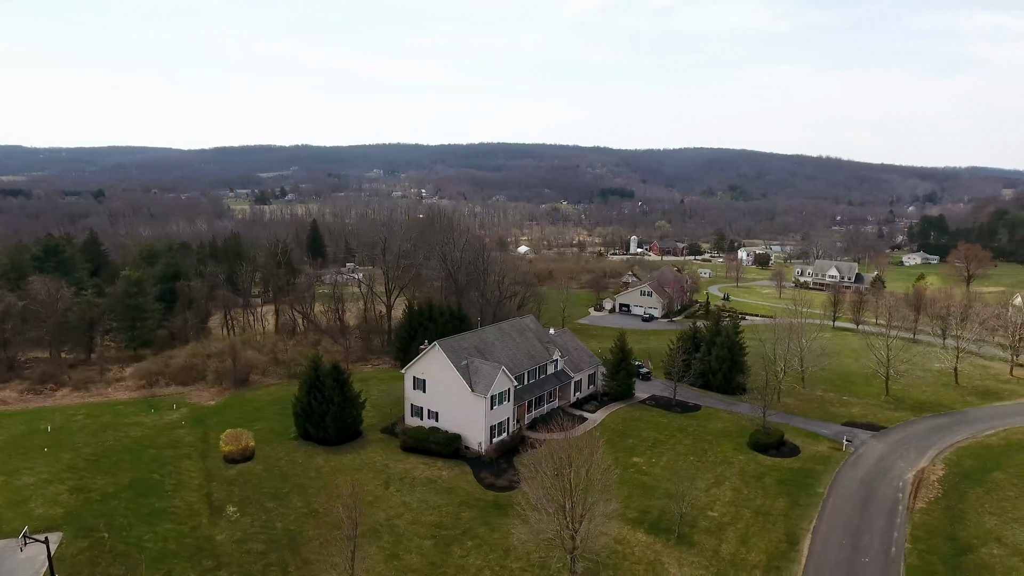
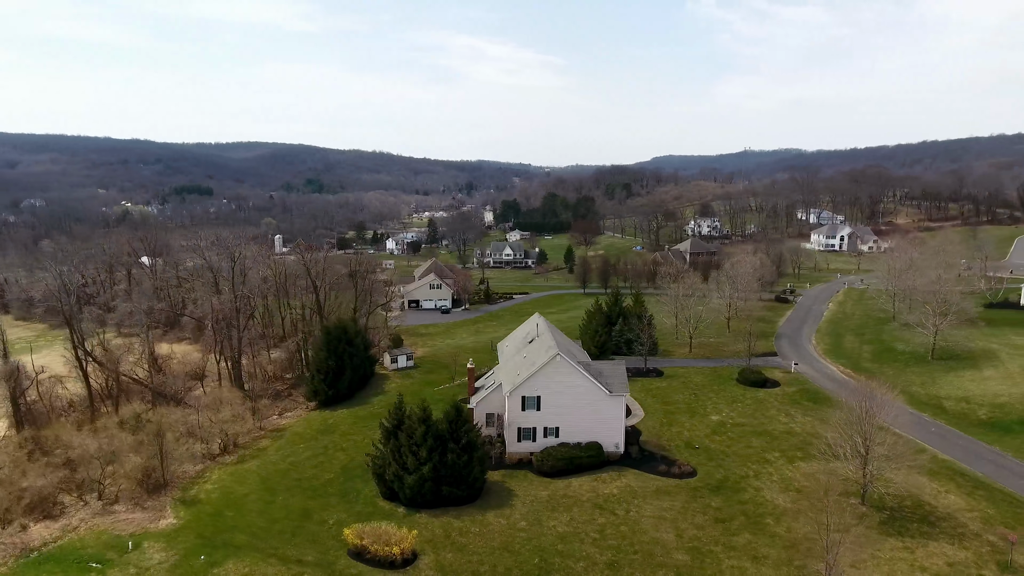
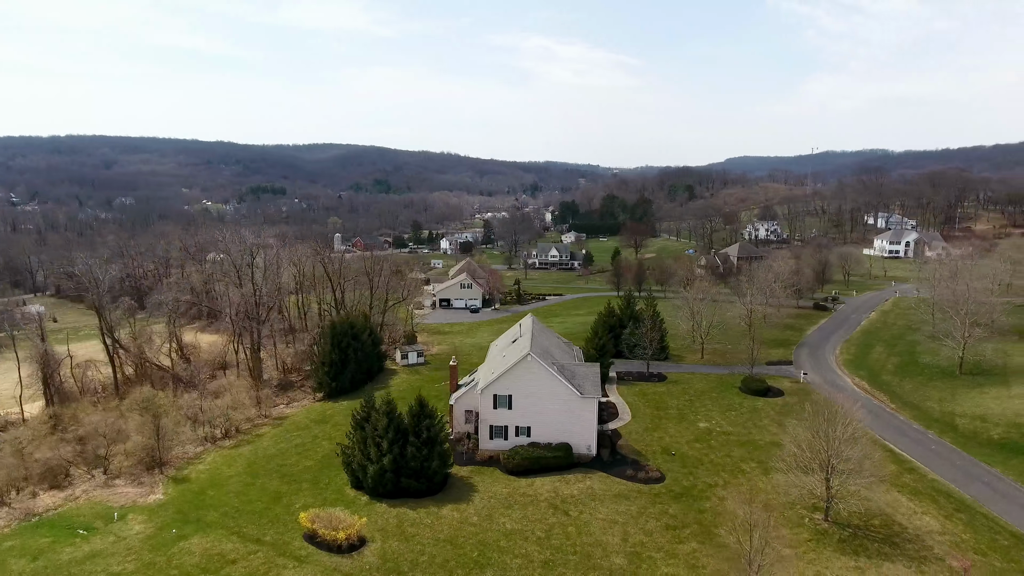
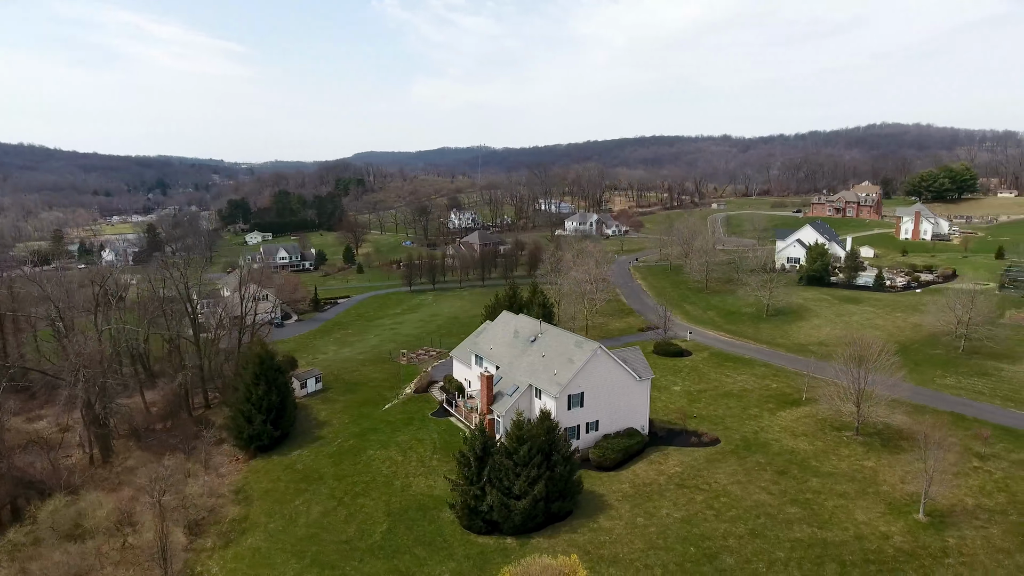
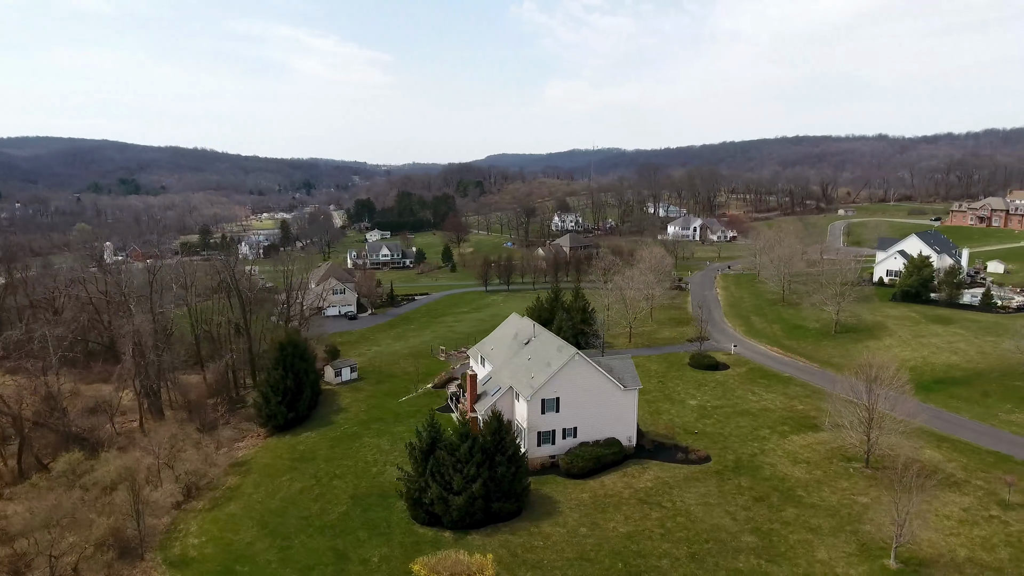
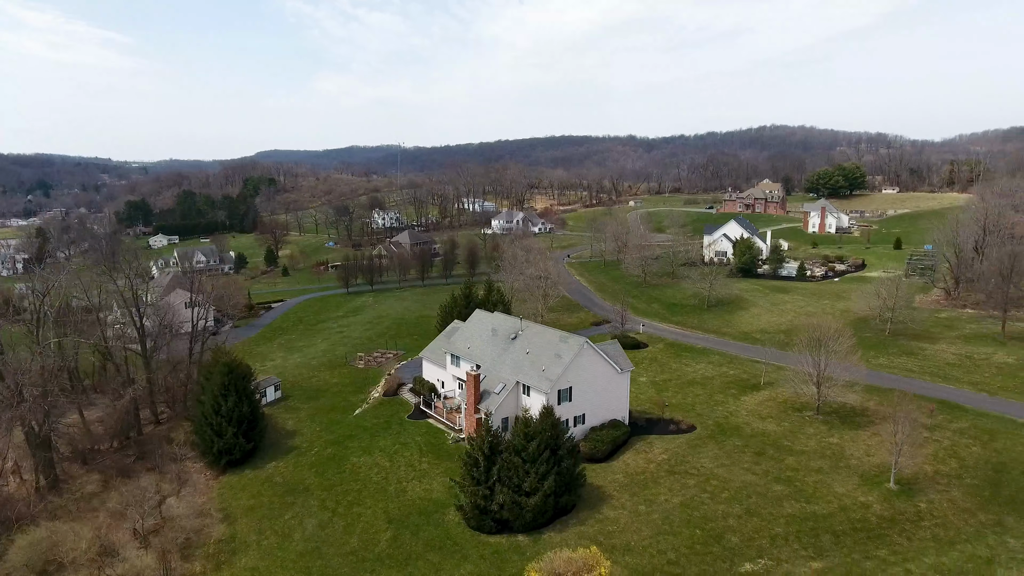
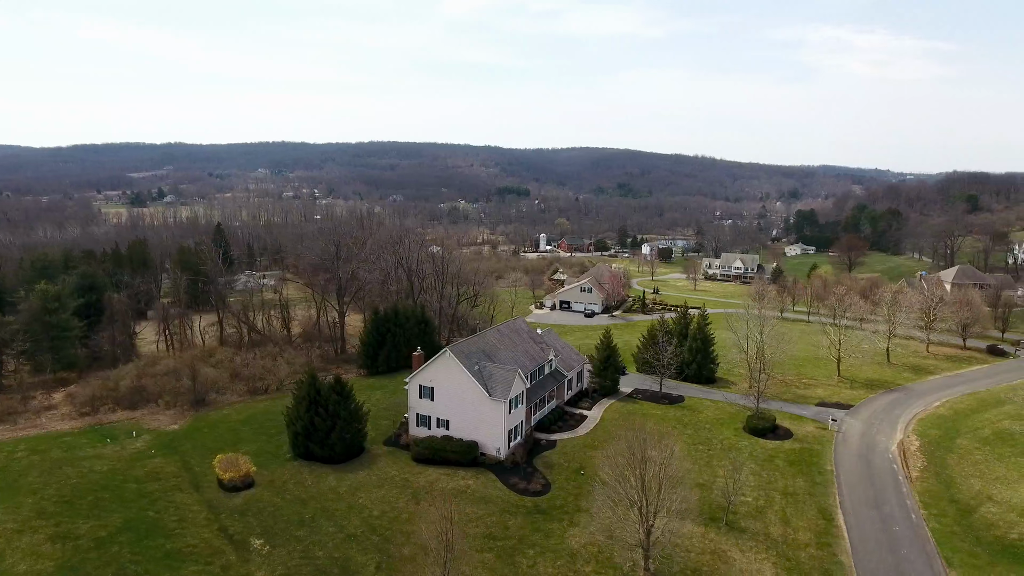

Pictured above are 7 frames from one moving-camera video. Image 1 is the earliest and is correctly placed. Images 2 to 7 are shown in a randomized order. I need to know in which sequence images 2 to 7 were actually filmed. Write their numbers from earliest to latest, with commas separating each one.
7, 3, 2, 5, 4, 6
